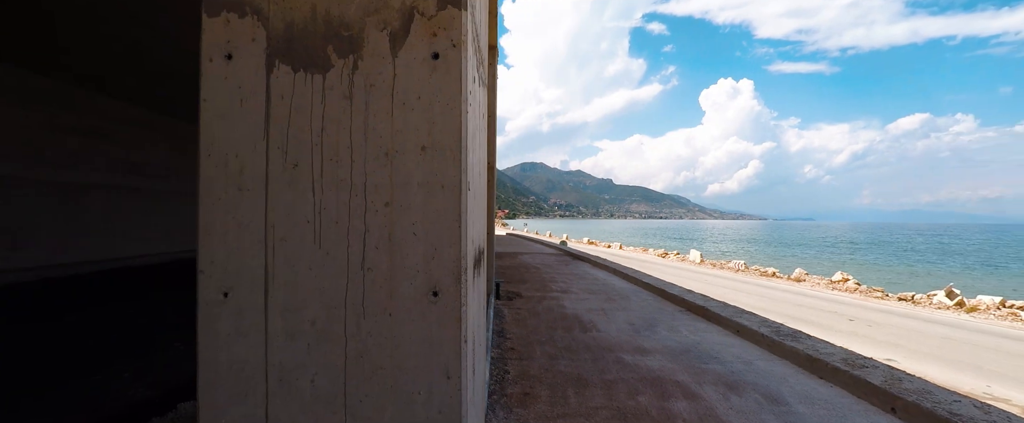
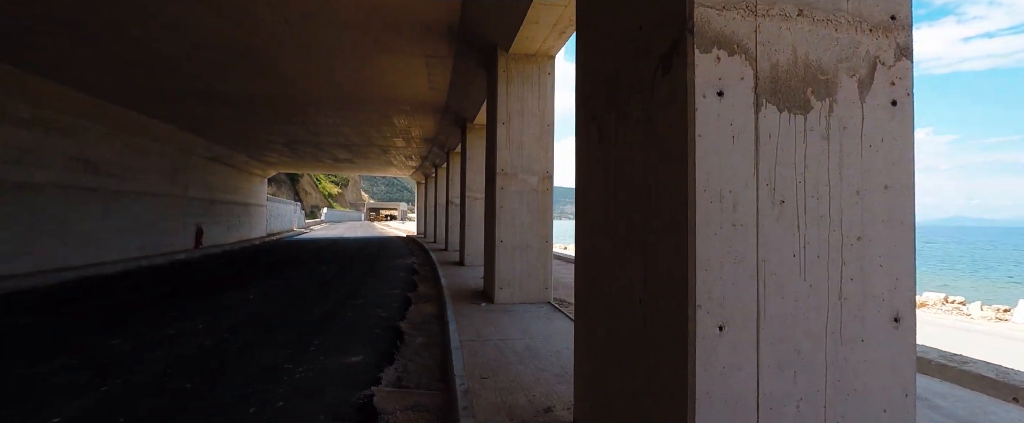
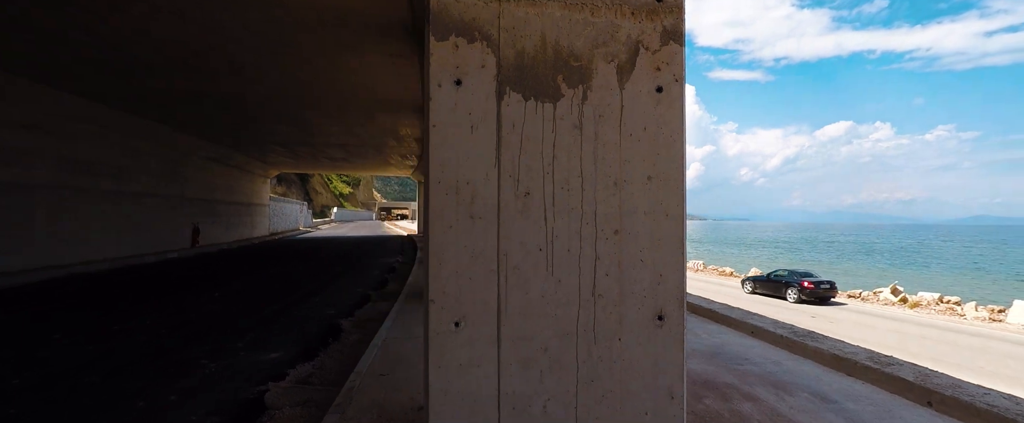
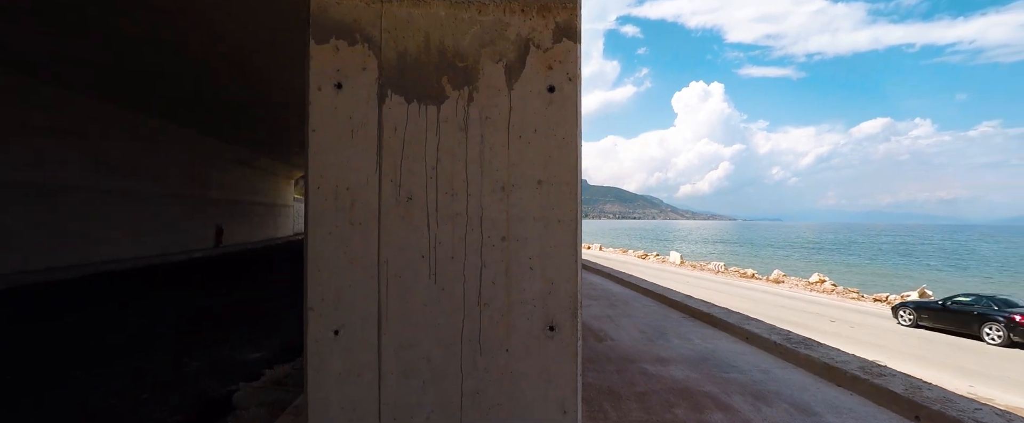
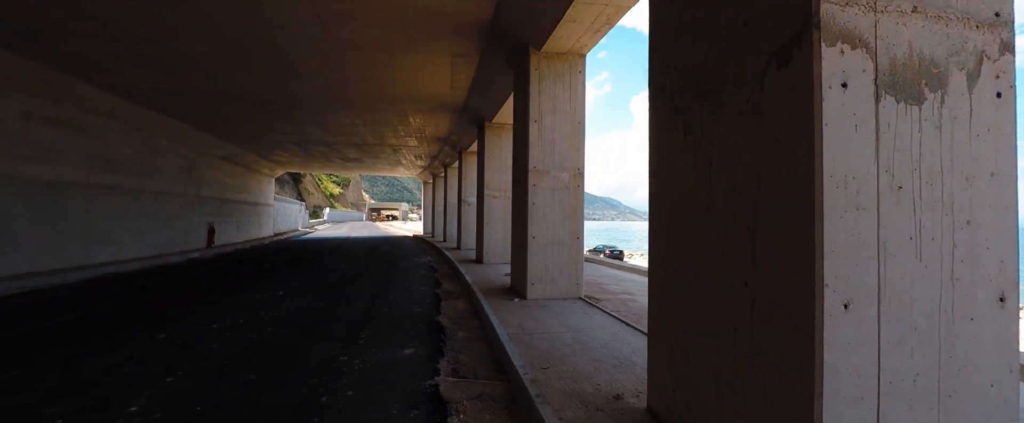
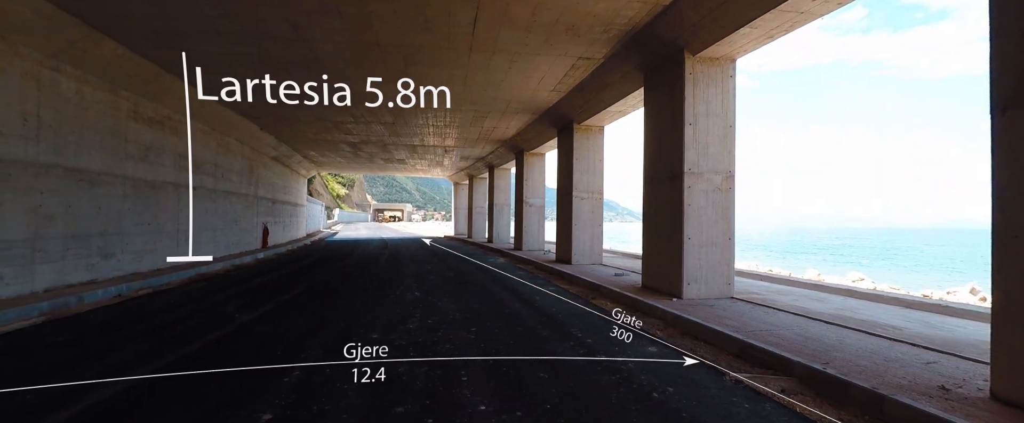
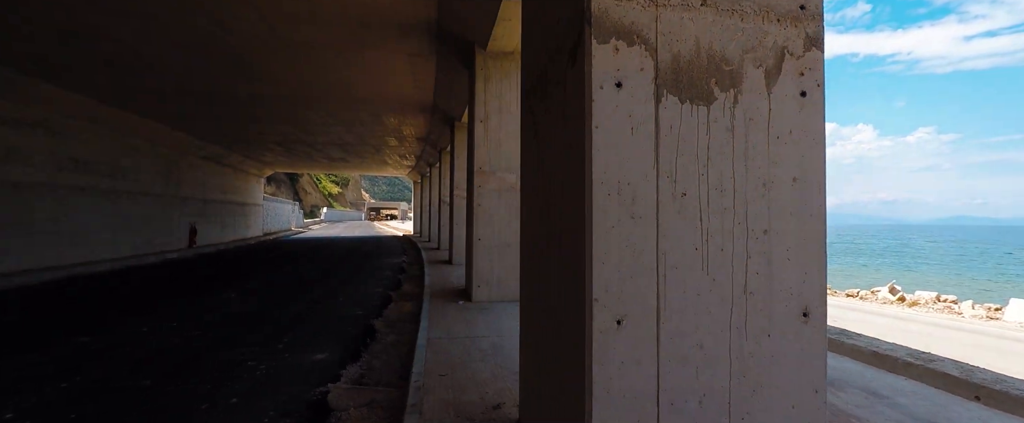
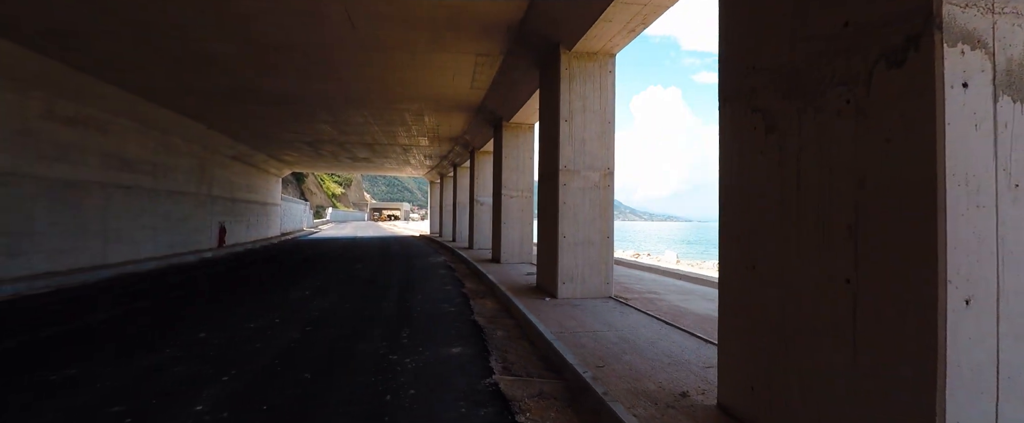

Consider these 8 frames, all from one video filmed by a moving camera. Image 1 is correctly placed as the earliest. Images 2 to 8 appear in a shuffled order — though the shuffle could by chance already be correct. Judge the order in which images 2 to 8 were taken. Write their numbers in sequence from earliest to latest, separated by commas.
4, 3, 7, 2, 5, 8, 6
